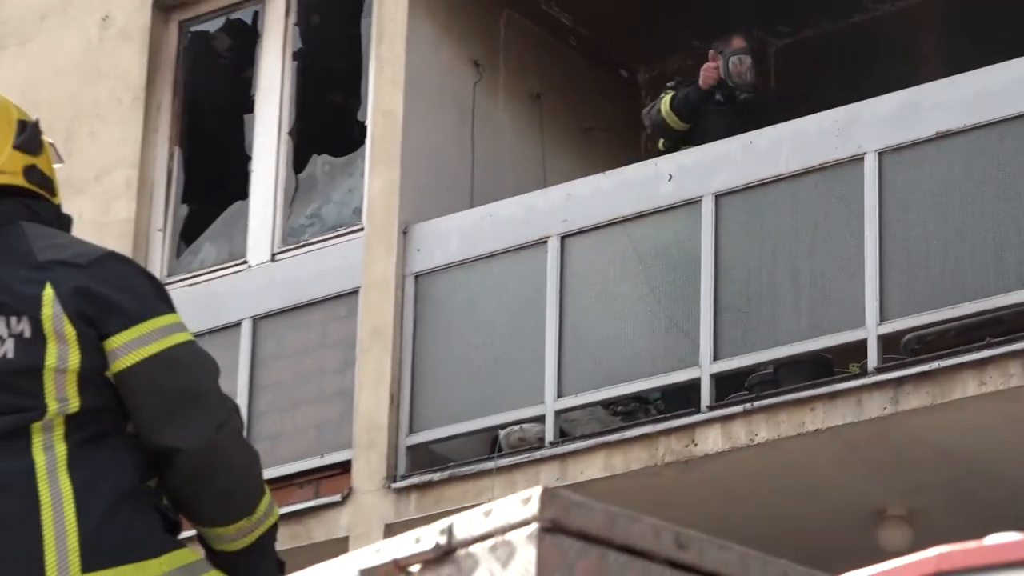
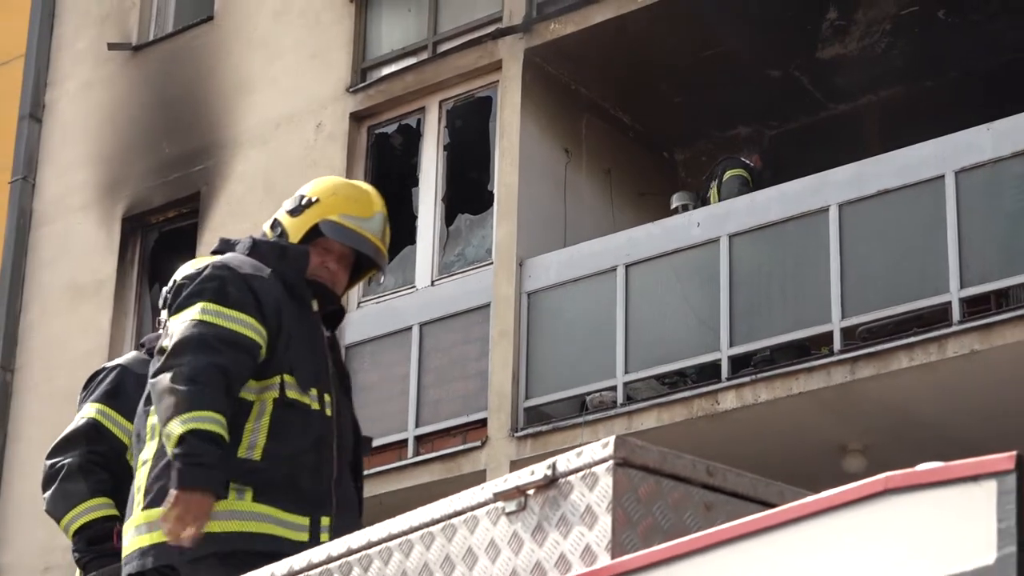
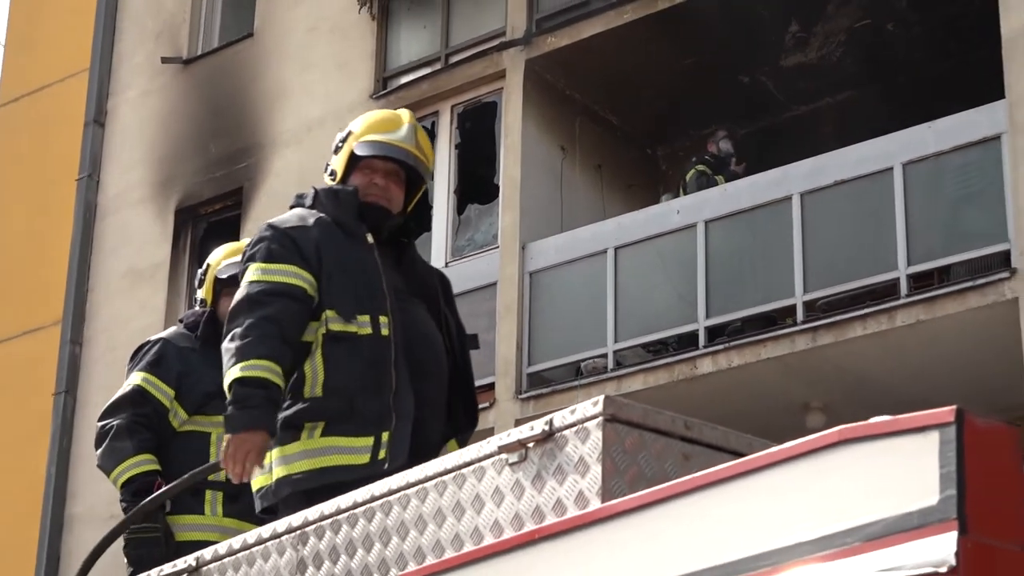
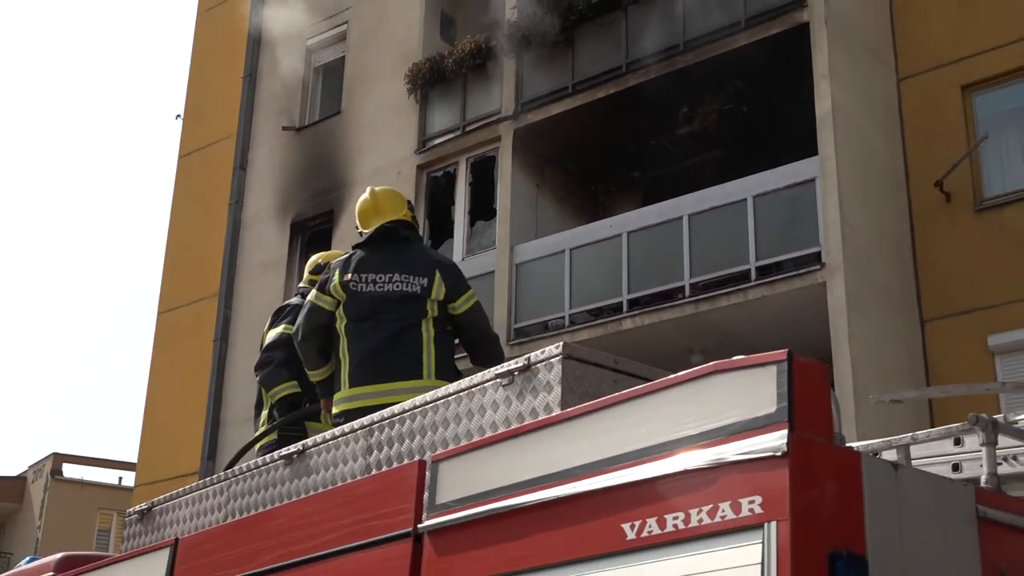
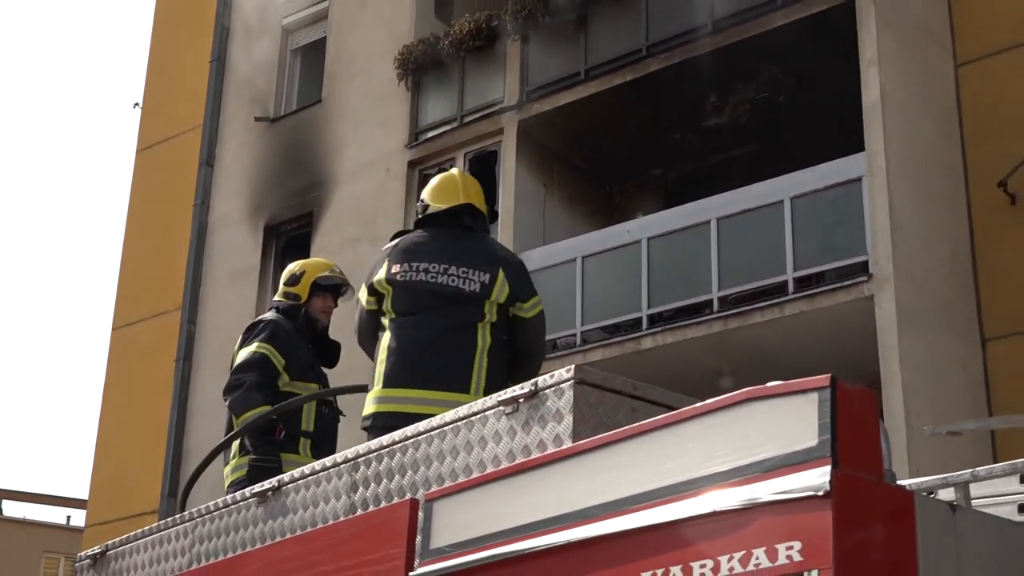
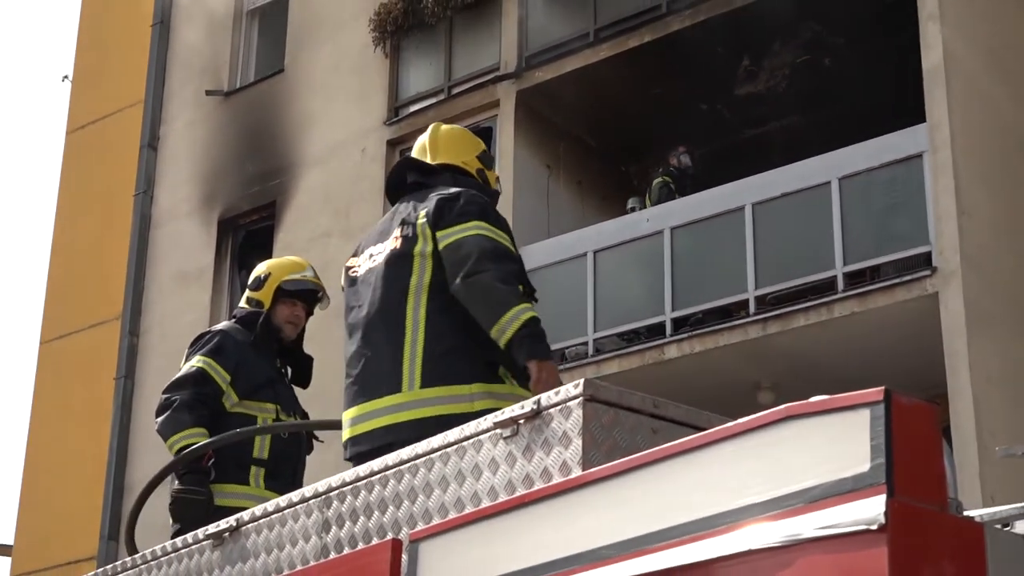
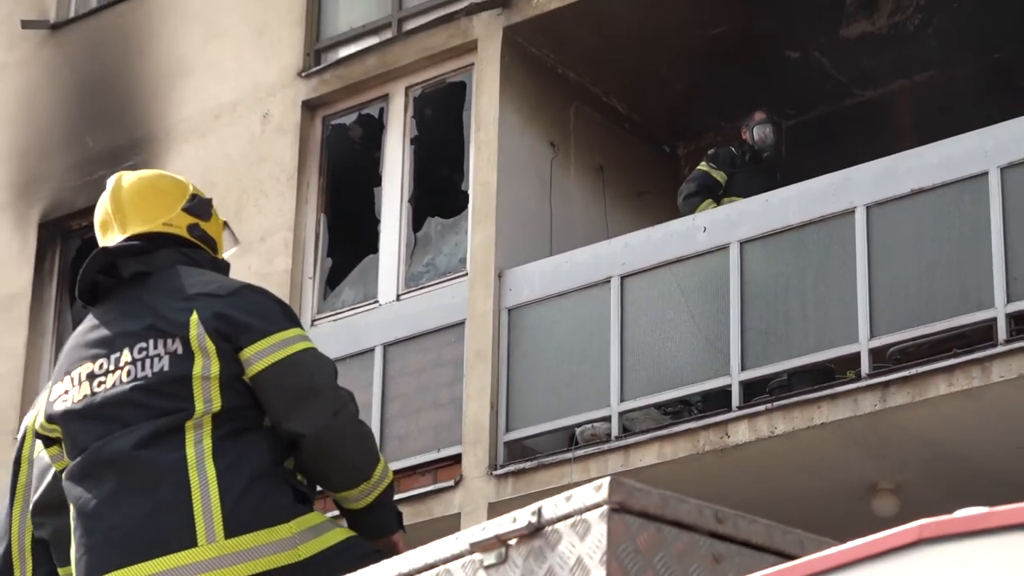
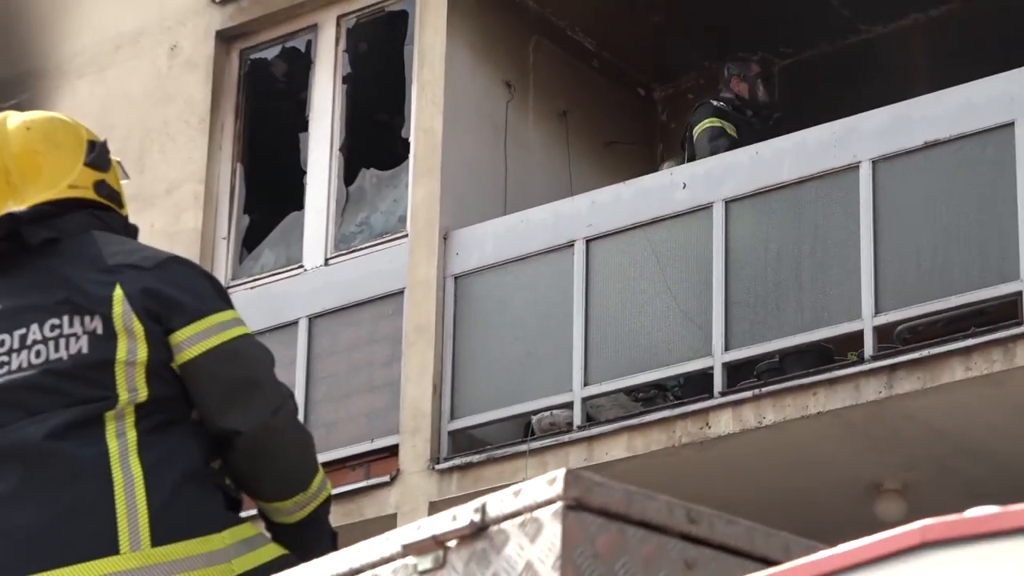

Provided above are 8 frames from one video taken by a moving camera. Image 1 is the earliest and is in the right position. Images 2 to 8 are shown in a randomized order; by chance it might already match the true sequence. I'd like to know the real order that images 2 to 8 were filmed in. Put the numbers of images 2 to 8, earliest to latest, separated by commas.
8, 7, 2, 3, 6, 5, 4
